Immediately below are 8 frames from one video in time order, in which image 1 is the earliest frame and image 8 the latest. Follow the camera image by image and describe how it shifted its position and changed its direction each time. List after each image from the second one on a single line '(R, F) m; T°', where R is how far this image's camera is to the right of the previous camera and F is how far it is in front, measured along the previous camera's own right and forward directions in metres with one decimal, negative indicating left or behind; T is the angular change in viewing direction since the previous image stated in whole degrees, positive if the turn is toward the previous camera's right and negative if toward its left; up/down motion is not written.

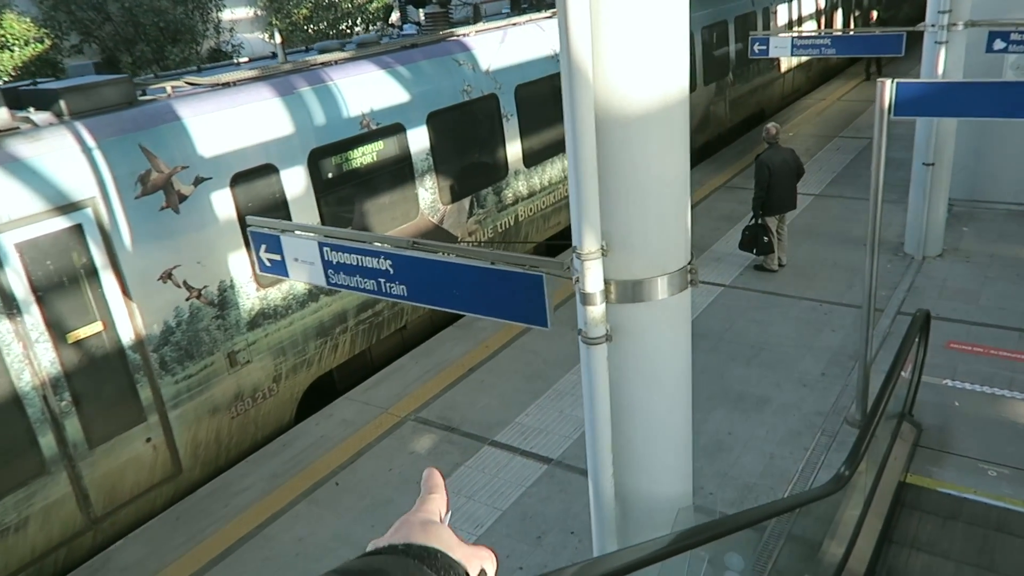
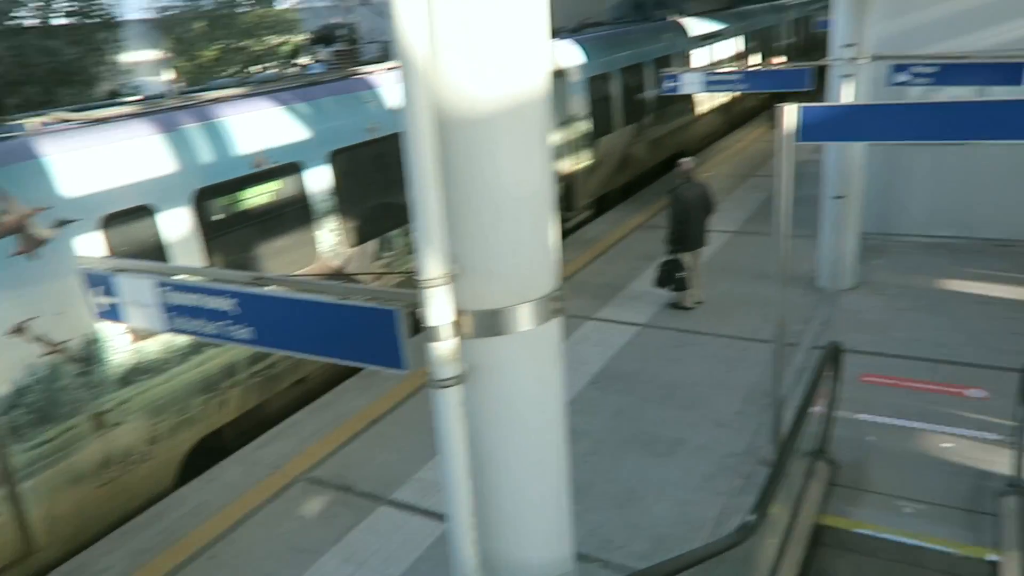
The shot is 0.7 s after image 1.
(+0.3, +0.3) m; +4°
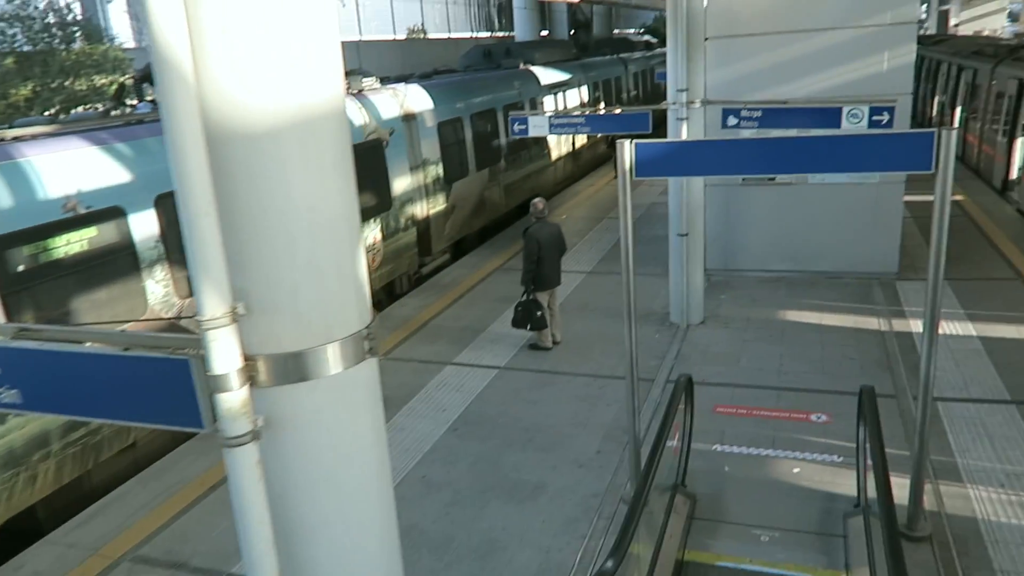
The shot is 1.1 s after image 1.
(+0.1, +0.2) m; +10°
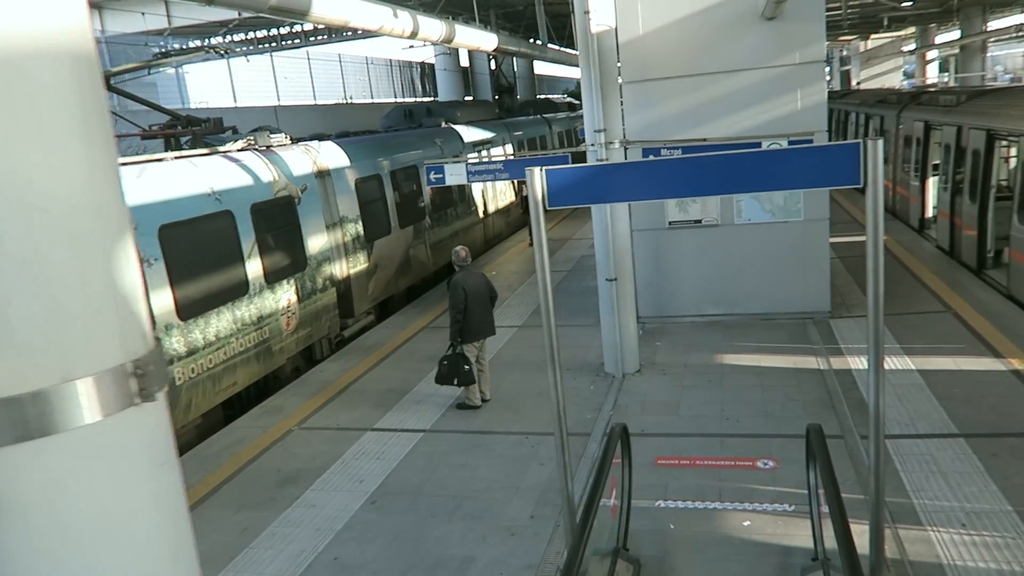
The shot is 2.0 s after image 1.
(+0.2, +0.5) m; +5°
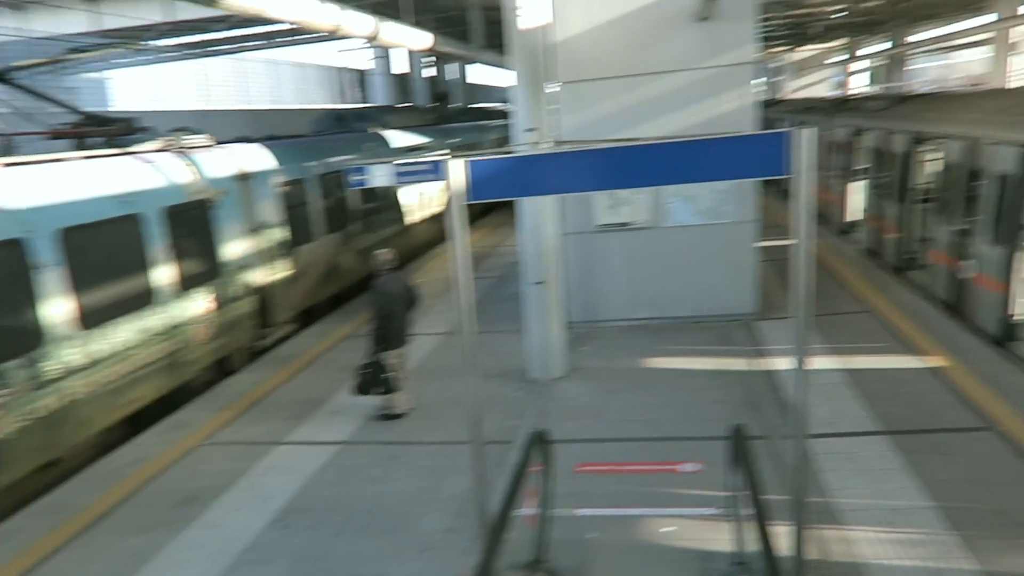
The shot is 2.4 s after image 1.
(+0.2, +0.2) m; +4°
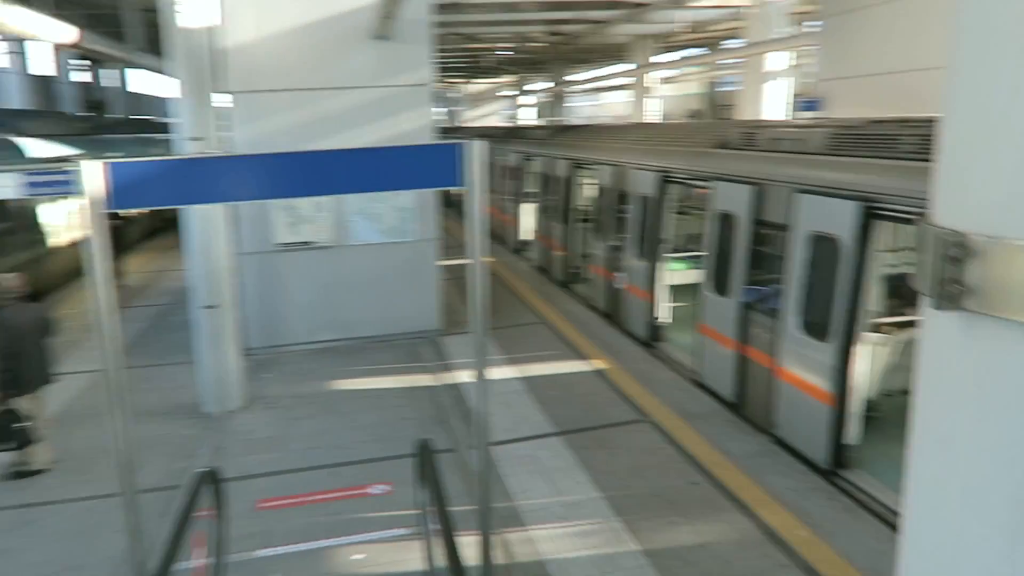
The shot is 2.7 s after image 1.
(+0.1, +0.2) m; +22°
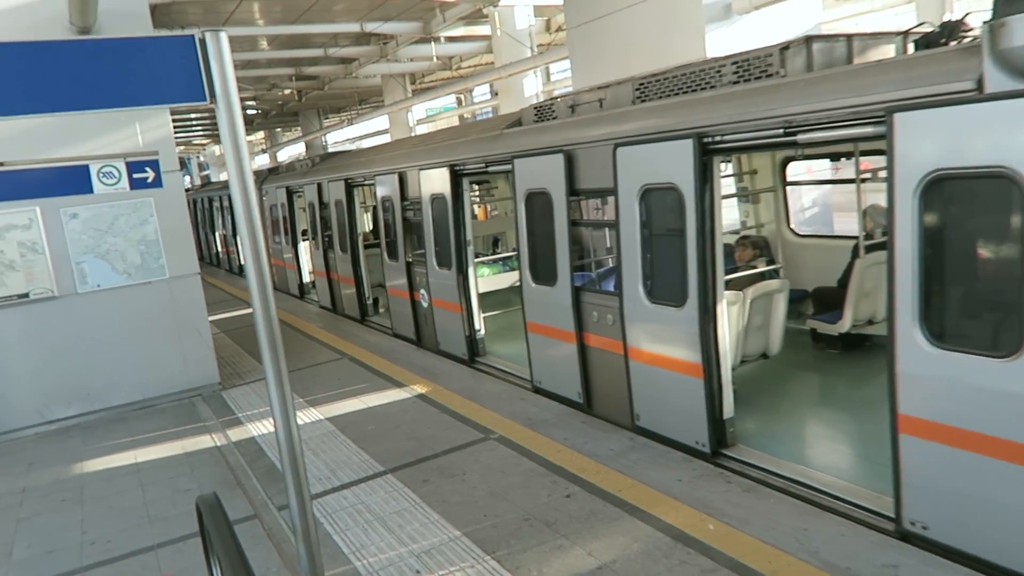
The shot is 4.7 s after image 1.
(-0.2, +1.2) m; +16°
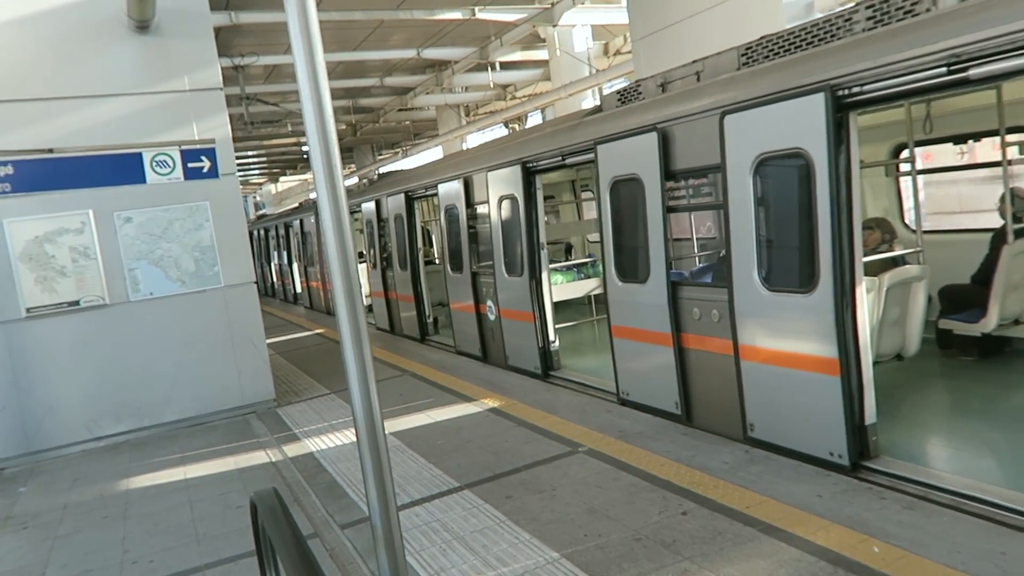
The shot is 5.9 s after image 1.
(-0.3, +0.6) m; -4°
